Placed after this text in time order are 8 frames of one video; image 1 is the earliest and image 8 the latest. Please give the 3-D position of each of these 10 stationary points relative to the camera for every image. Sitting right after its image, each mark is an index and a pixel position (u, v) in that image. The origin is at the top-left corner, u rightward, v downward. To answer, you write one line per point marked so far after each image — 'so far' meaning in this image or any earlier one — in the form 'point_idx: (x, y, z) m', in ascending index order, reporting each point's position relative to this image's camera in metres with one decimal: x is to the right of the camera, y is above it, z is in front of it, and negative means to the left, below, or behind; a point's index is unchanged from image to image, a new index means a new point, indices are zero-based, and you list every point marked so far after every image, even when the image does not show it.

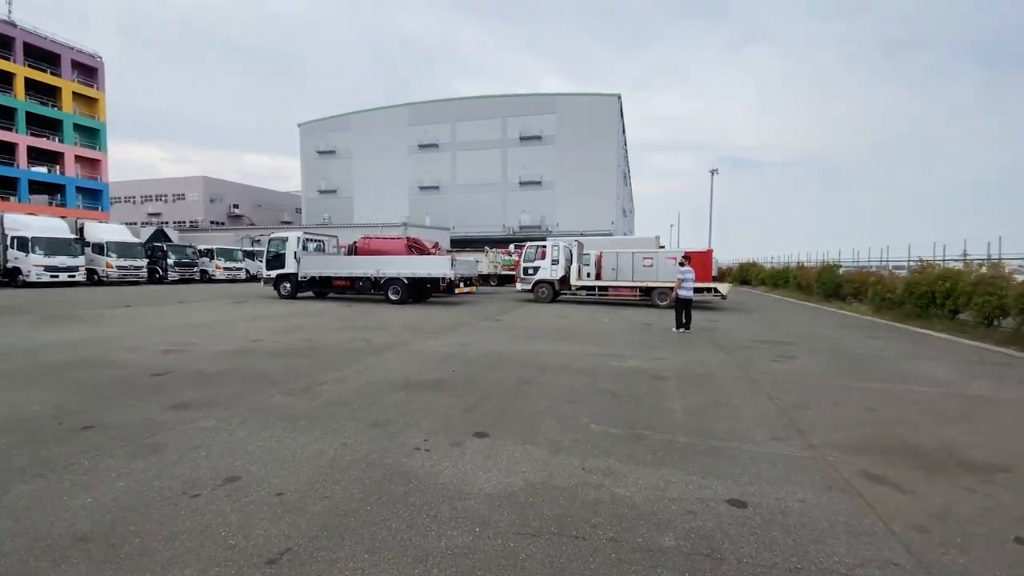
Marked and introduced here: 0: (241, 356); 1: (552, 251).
0: (-4.8, -1.2, +8.4) m
1: (+1.7, +1.5, +19.6) m
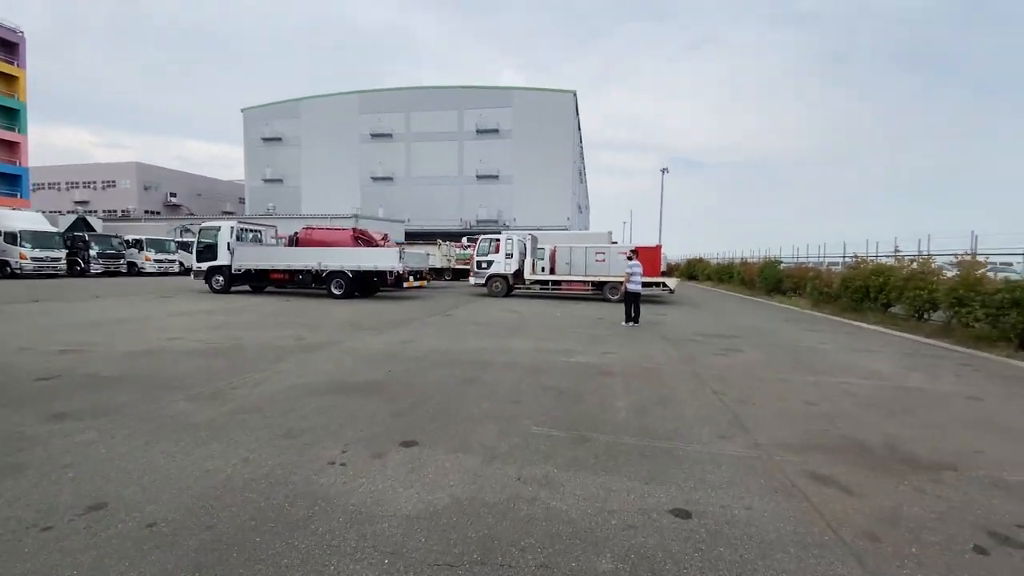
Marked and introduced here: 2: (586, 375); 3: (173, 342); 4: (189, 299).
0: (-5.7, -1.0, +7.5) m
1: (-0.3, +1.7, +19.2) m
2: (+1.1, -1.2, +6.6) m
3: (-6.0, -0.9, +8.4) m
4: (-10.7, -0.4, +15.8) m
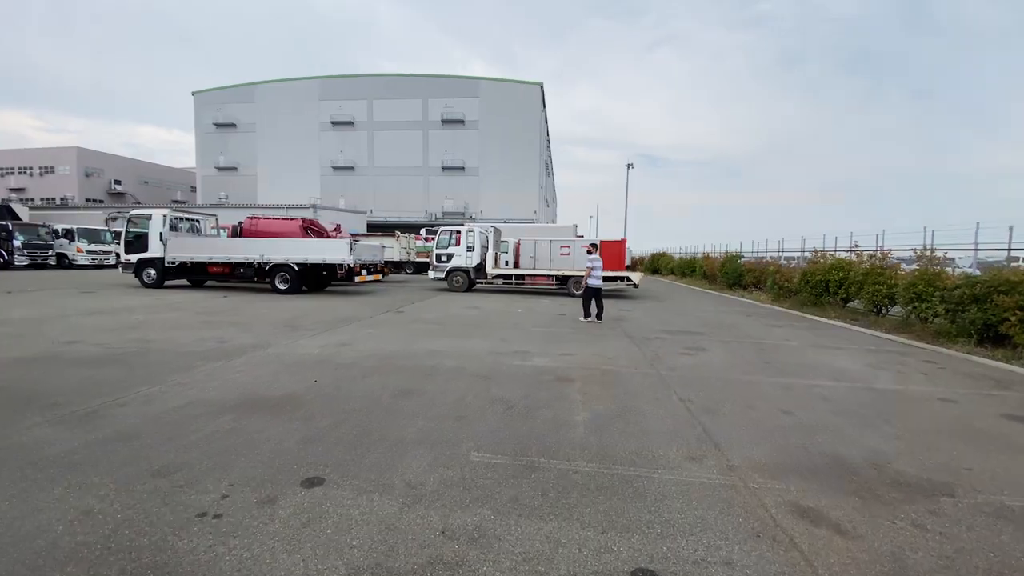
0: (-6.4, -1.0, +6.3) m
1: (-1.8, +1.9, +18.3) m
2: (+0.4, -1.2, +5.9) m
3: (-6.8, -0.9, +7.2) m
4: (-12.0, -0.2, +14.3) m
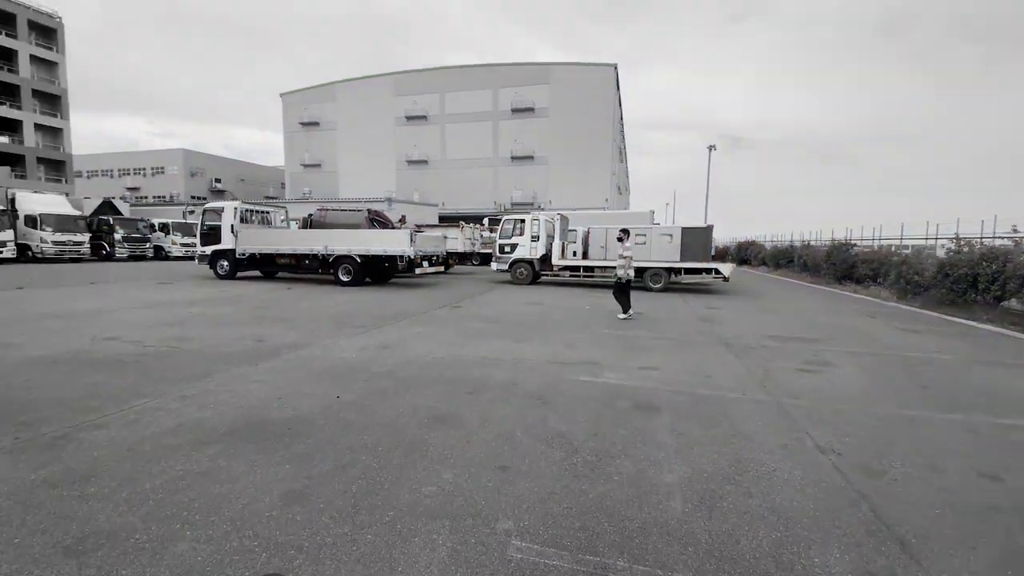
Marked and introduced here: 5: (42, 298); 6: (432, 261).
0: (-5.7, -0.9, +5.9) m
1: (+0.7, +2.2, +17.0) m
2: (+1.0, -1.2, +4.5) m
3: (-5.9, -0.8, +6.8) m
4: (-10.0, +0.1, +14.6) m
5: (-10.8, -0.2, +10.9) m
6: (-2.7, +0.9, +16.2) m
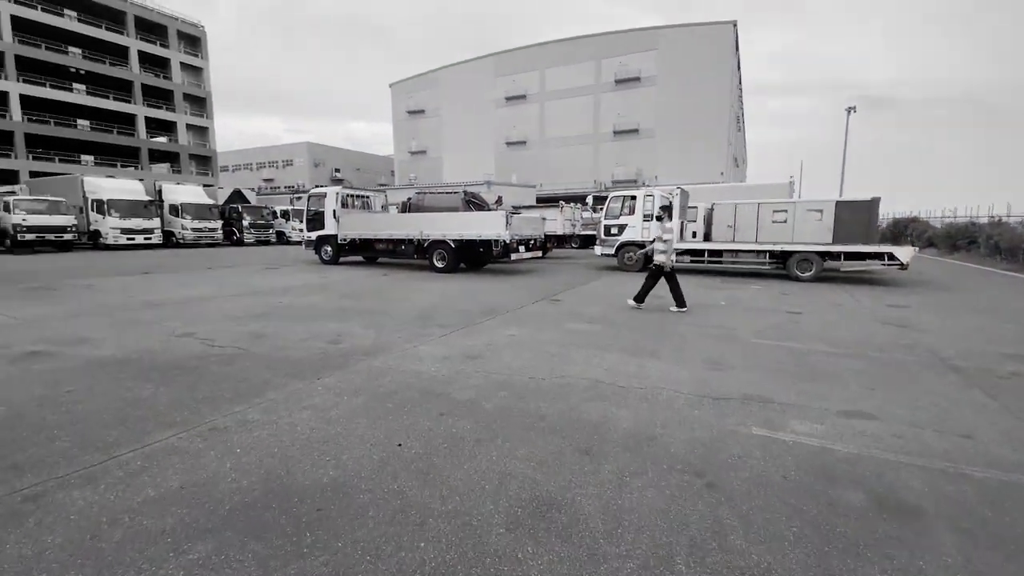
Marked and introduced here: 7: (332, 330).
0: (-4.4, -0.8, +5.3) m
1: (+4.1, +2.6, +14.8) m
2: (+1.8, -1.2, +2.6) m
3: (-4.4, -0.7, +6.2) m
4: (-6.9, +0.5, +14.6) m
5: (-8.4, +0.1, +11.2) m
6: (+0.6, +1.3, +14.7) m
7: (-2.6, -0.6, +6.8) m
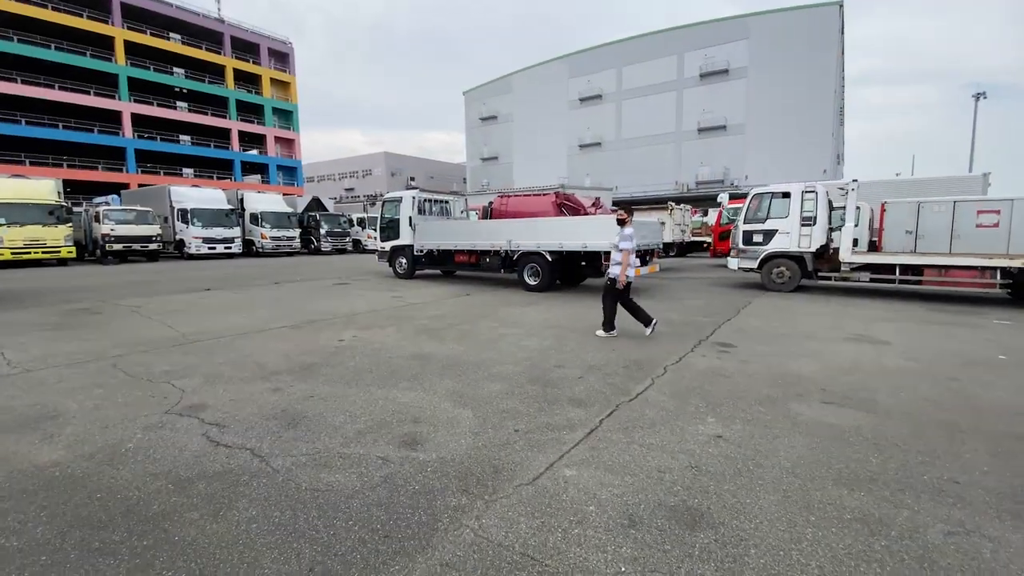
0: (-3.0, -1.3, +3.1) m
1: (+6.8, +2.0, +11.3) m
2: (+2.8, -1.7, -0.5) m
3: (-2.9, -1.1, +4.0) m
4: (-4.1, 0.0, +12.7) m
5: (-6.1, -0.4, +9.5) m
6: (+3.3, +0.7, +11.7) m
7: (-0.9, -1.1, +4.3) m
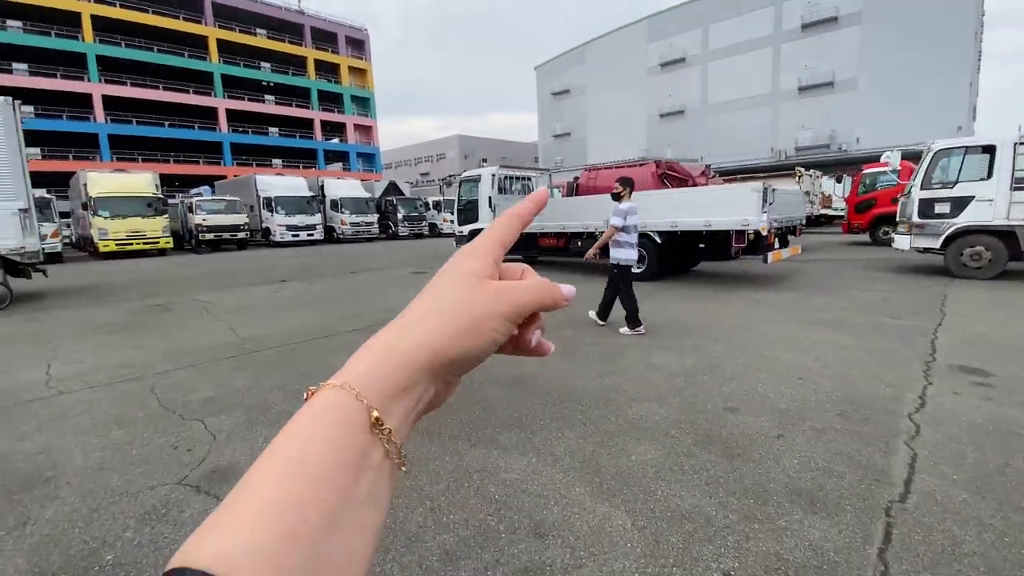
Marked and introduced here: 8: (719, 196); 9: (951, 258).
0: (-2.2, -1.4, +1.9) m
1: (+8.7, +2.2, +8.4) m
2: (+3.0, -2.0, -2.5) m
3: (-1.9, -1.2, +2.8) m
4: (-1.8, +0.3, +11.5) m
5: (-4.2, -0.2, +8.7) m
6: (+5.3, +1.0, +9.4) m
7: (0.0, -1.2, +2.8) m
8: (+3.6, +1.6, +8.9) m
9: (+8.3, +0.6, +9.1) m
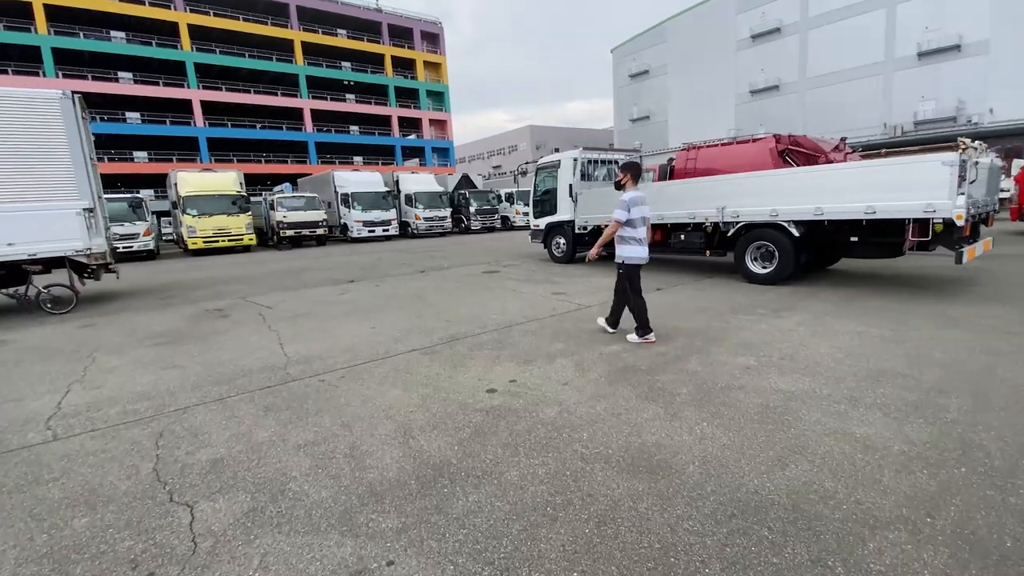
0: (-1.8, -1.6, +0.8) m
1: (+9.9, +2.1, +5.6) m
2: (+2.7, -2.3, -4.3) m
3: (-1.4, -1.4, +1.7) m
4: (0.0, +0.2, +10.2) m
5: (-2.8, -0.3, +7.8) m
6: (+6.8, +0.9, +7.1) m
7: (+0.5, -1.3, +1.4) m
8: (+5.0, +1.5, +6.8) m
9: (+9.6, +0.5, +6.4) m
